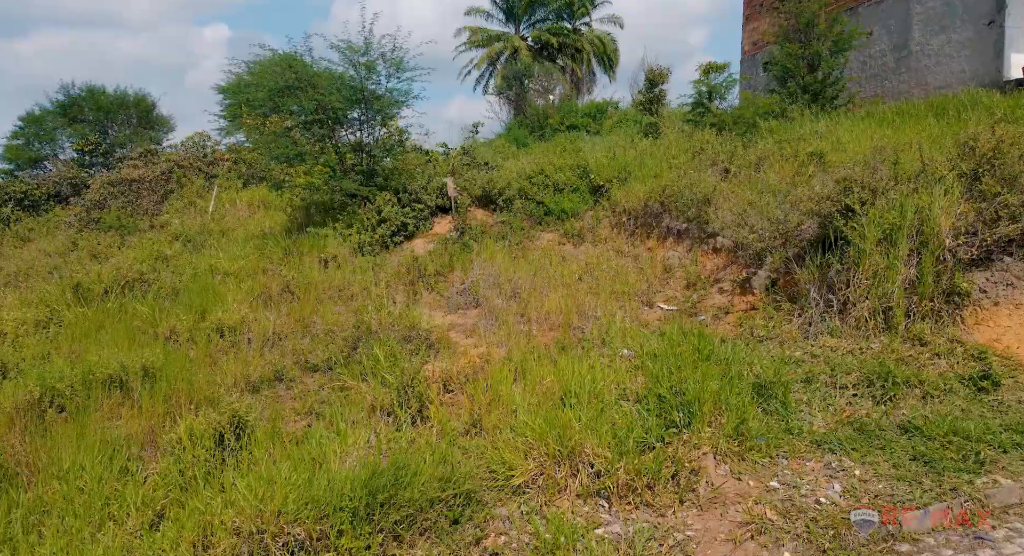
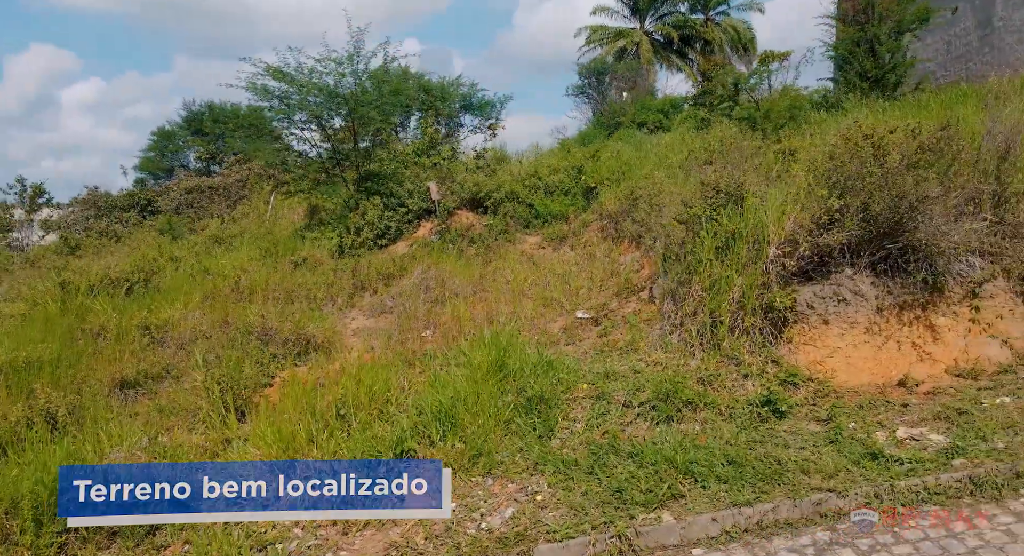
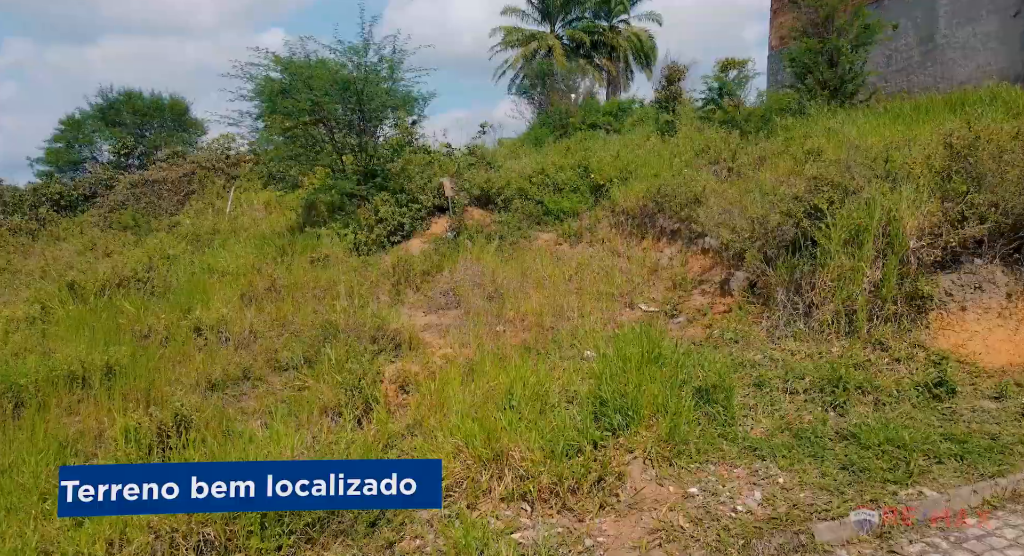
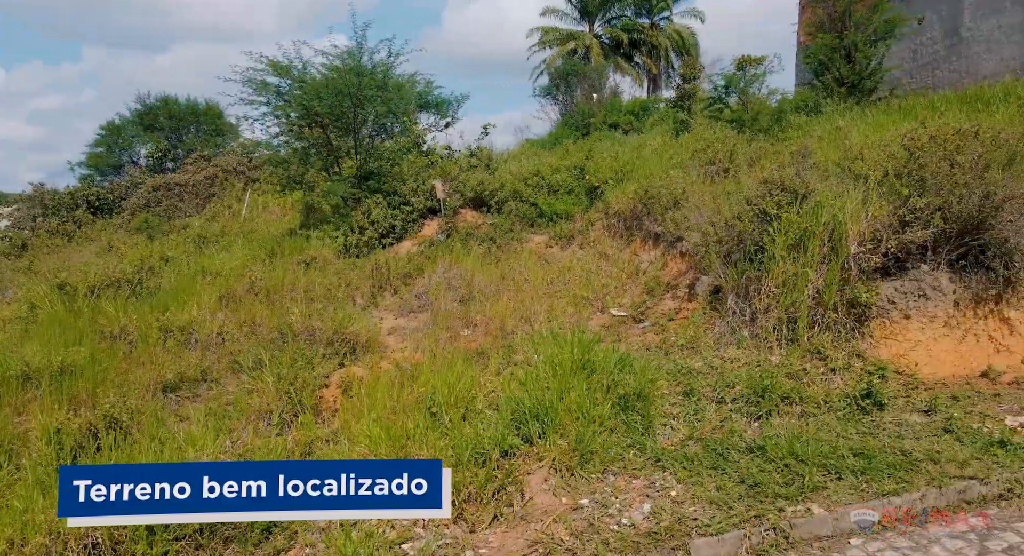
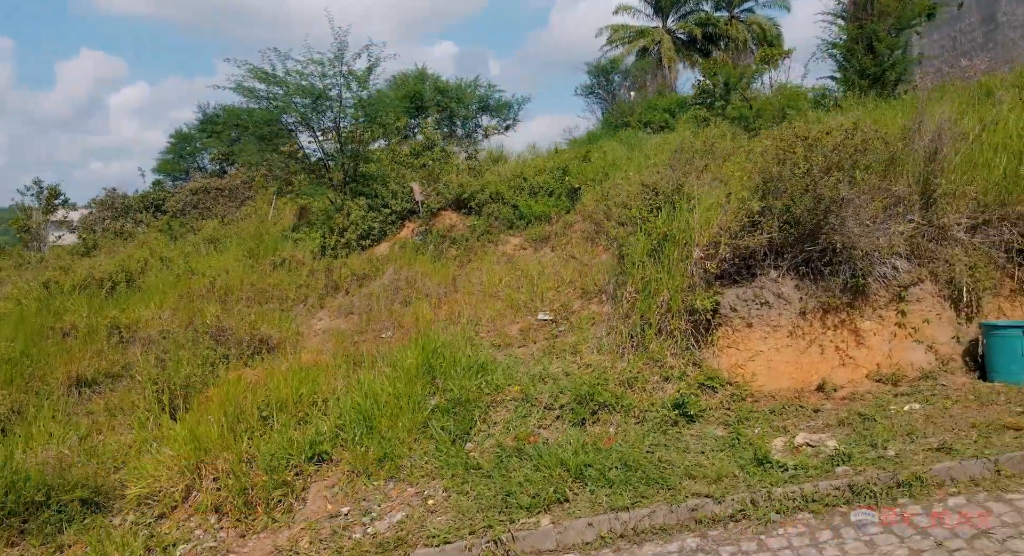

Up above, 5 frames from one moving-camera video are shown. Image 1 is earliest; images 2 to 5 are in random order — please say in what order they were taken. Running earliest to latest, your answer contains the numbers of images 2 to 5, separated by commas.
3, 4, 2, 5
